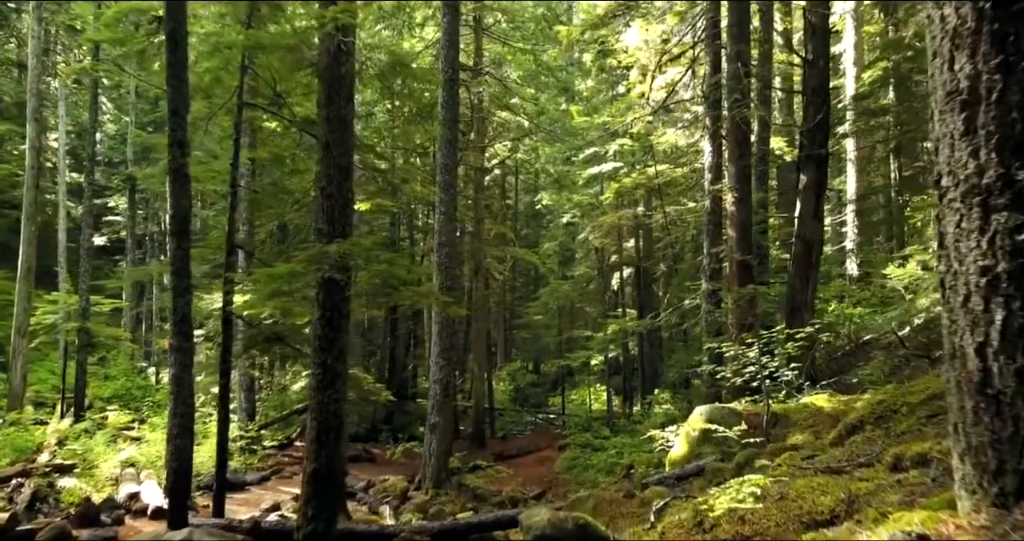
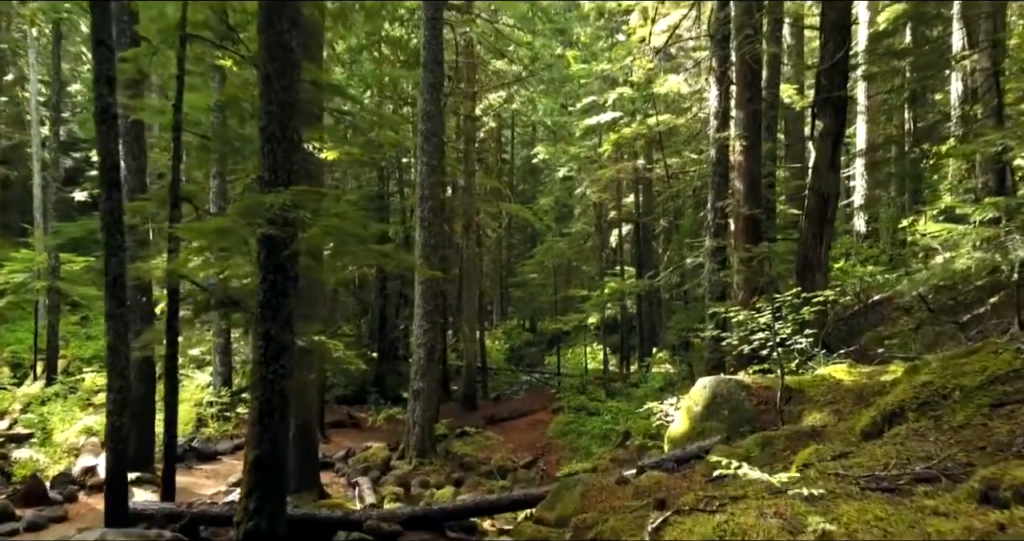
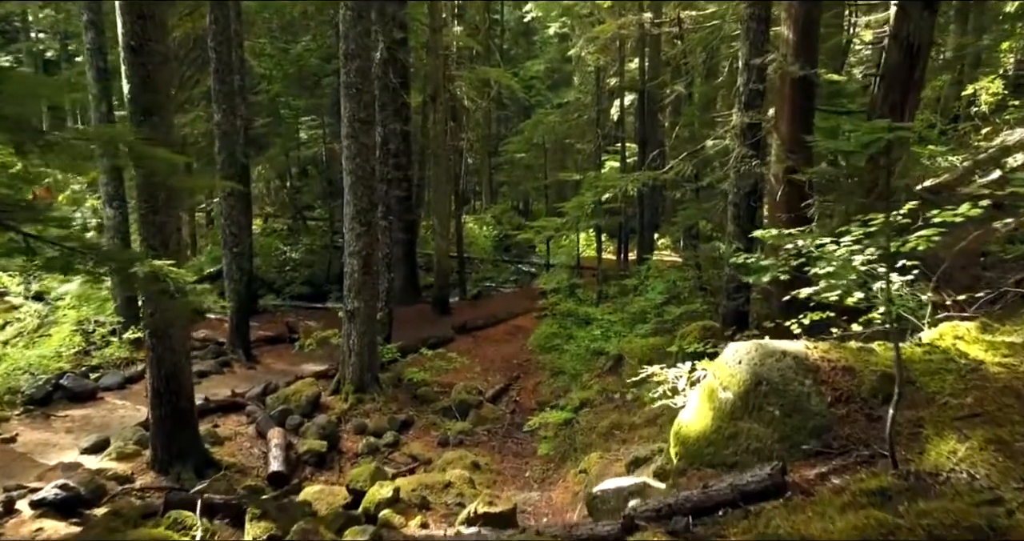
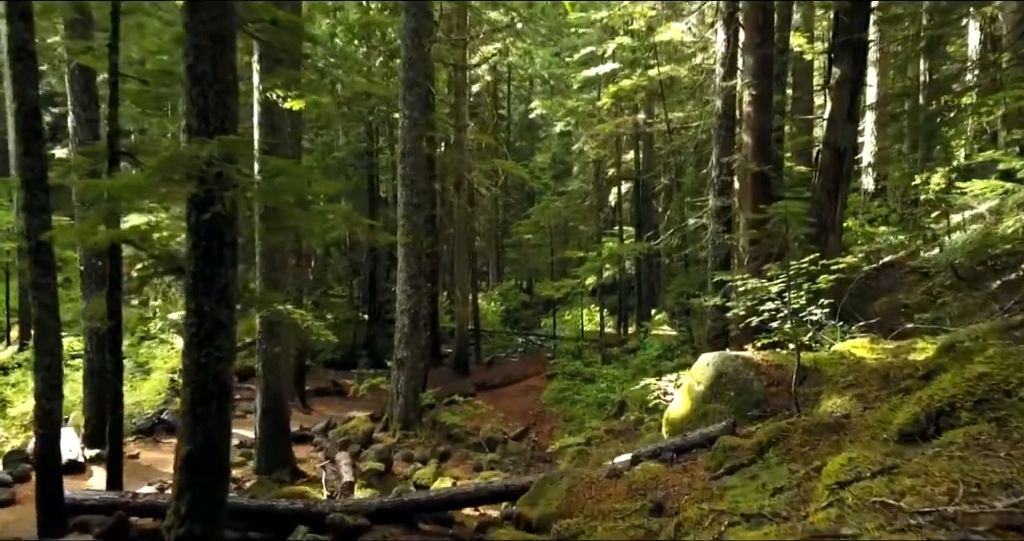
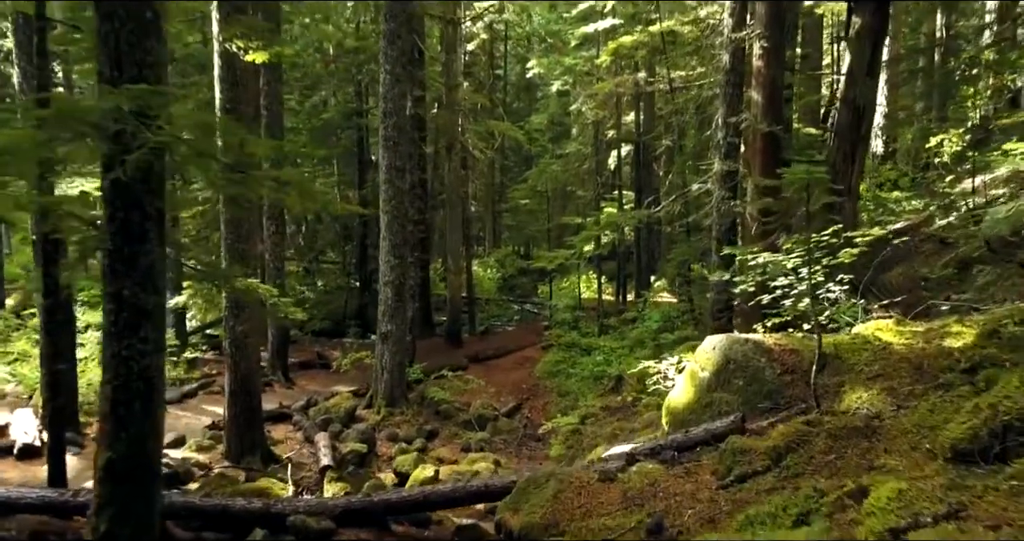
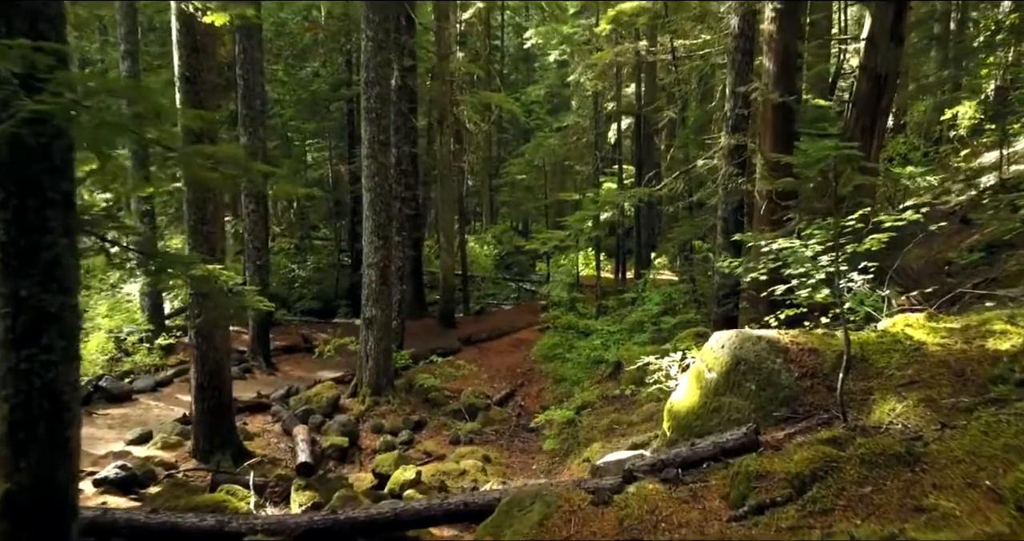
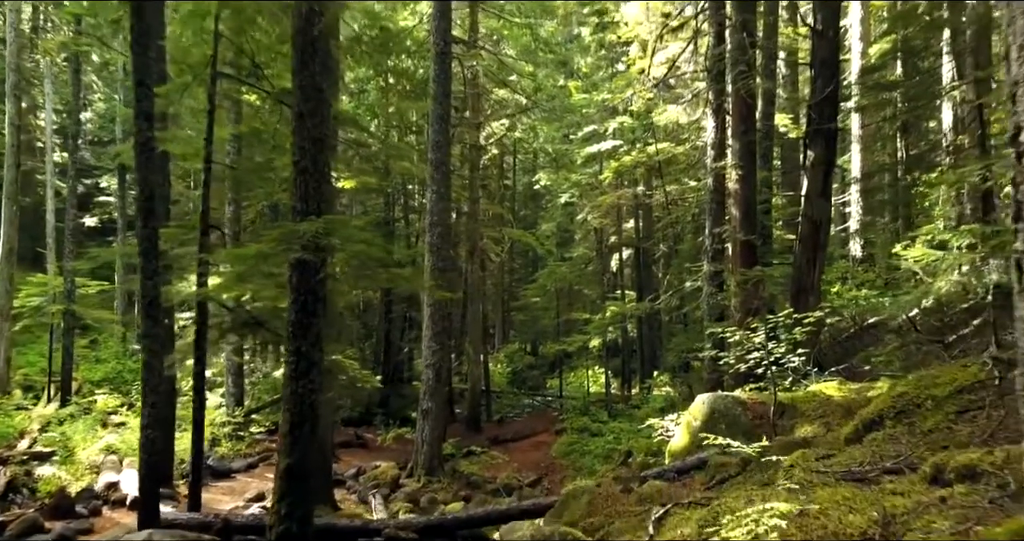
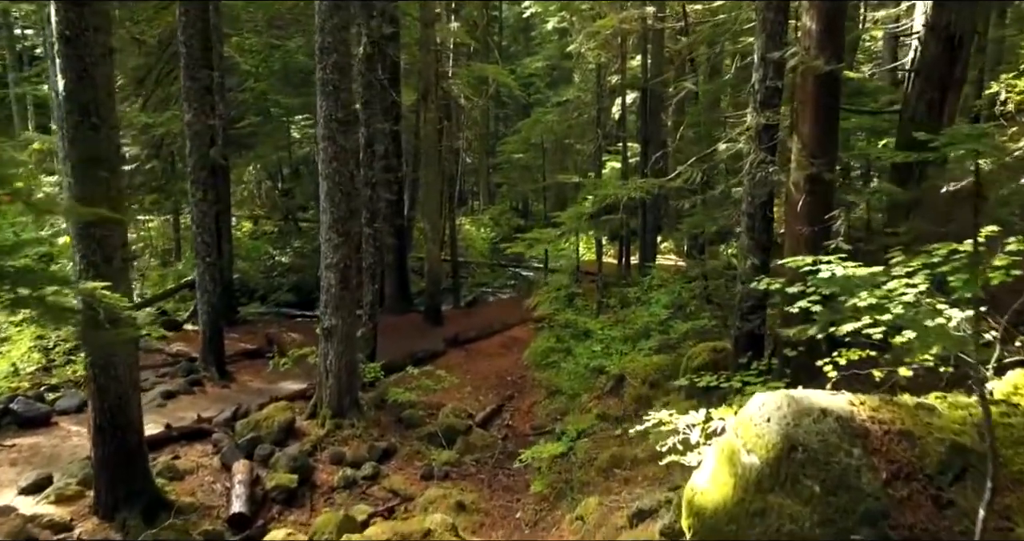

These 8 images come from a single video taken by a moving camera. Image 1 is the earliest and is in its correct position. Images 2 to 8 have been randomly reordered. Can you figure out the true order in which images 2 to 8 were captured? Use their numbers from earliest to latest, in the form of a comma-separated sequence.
7, 2, 4, 5, 6, 3, 8
